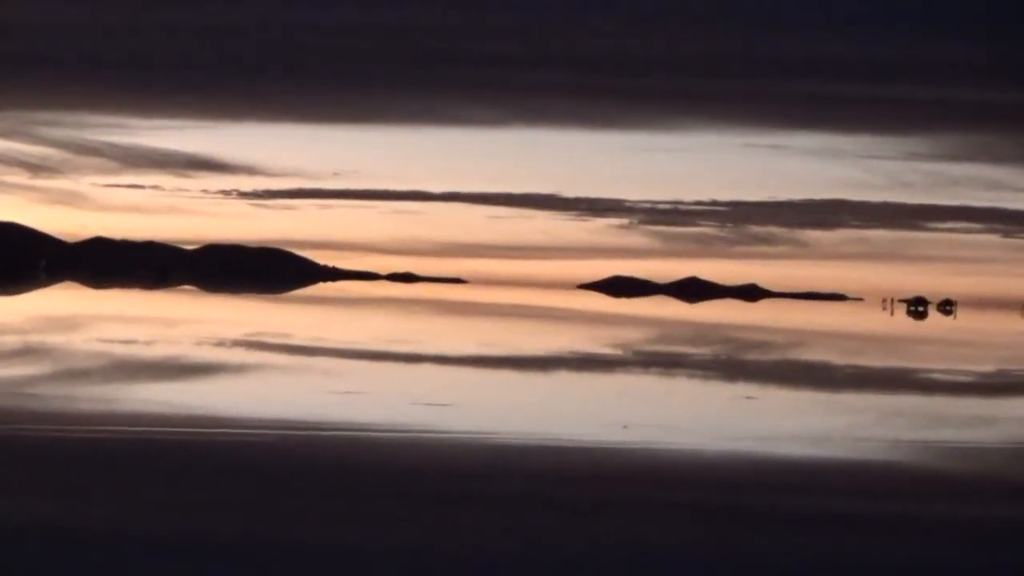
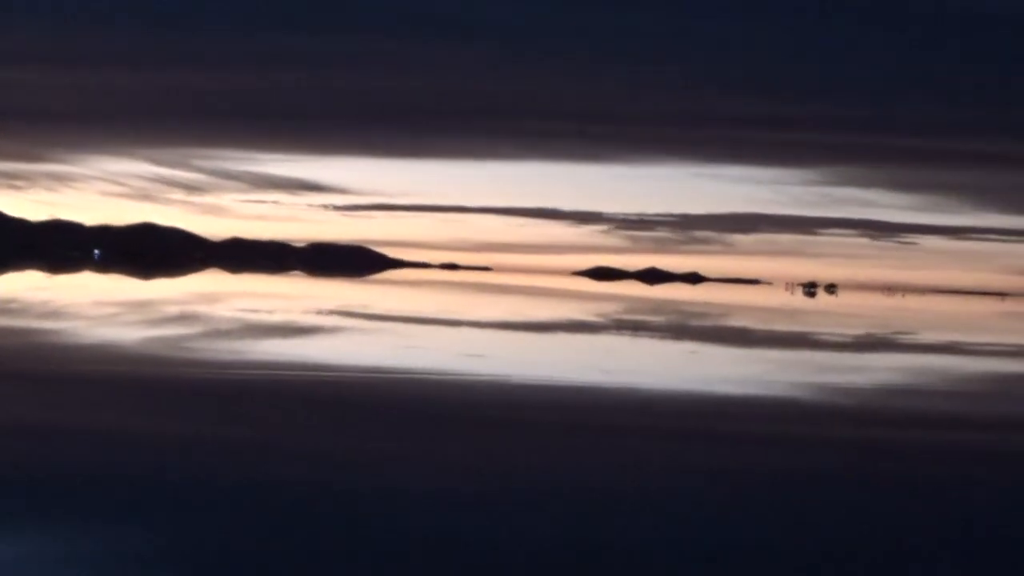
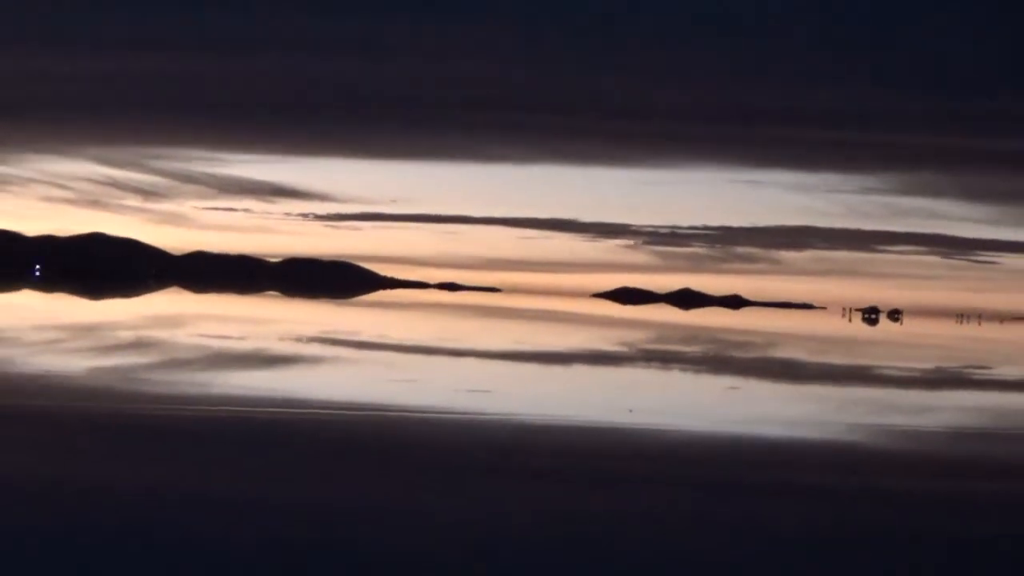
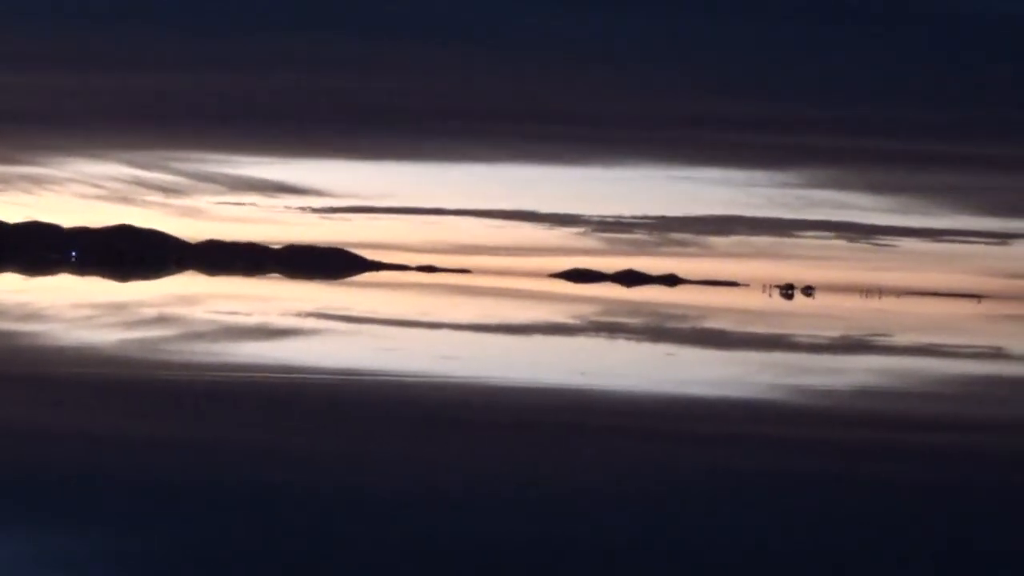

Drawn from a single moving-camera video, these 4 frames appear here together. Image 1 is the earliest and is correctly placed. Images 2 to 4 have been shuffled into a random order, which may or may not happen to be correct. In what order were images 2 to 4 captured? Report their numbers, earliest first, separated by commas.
3, 2, 4
